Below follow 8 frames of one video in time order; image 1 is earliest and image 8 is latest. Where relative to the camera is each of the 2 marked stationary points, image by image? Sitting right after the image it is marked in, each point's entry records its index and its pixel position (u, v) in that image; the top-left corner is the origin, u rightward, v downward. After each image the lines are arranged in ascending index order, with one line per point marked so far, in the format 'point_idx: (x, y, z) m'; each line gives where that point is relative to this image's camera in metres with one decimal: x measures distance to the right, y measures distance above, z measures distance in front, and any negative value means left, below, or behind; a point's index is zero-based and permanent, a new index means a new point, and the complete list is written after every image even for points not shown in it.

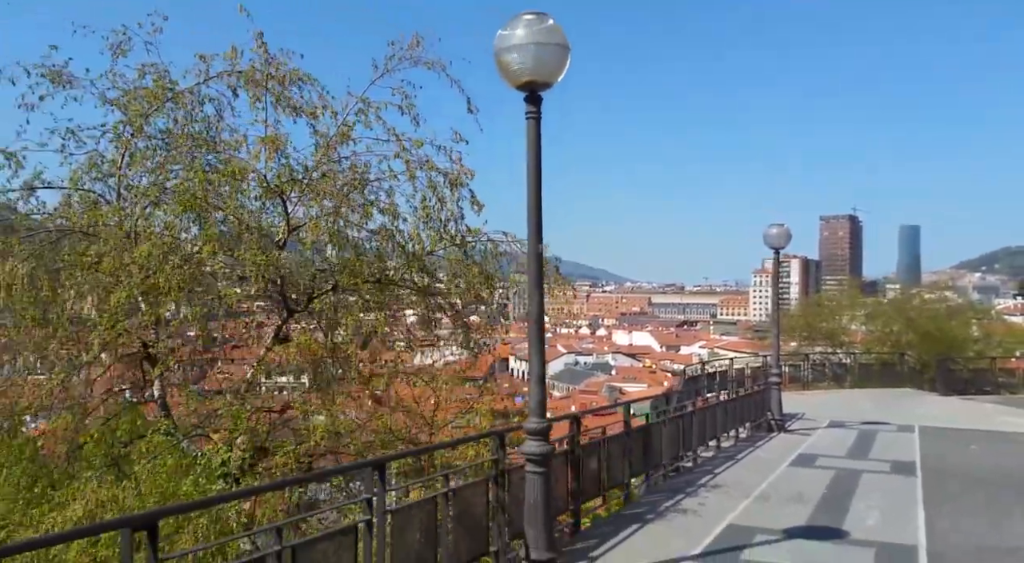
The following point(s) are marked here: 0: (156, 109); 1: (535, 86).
0: (-3.0, +1.5, +7.6) m
1: (+0.1, +1.2, +5.3) m
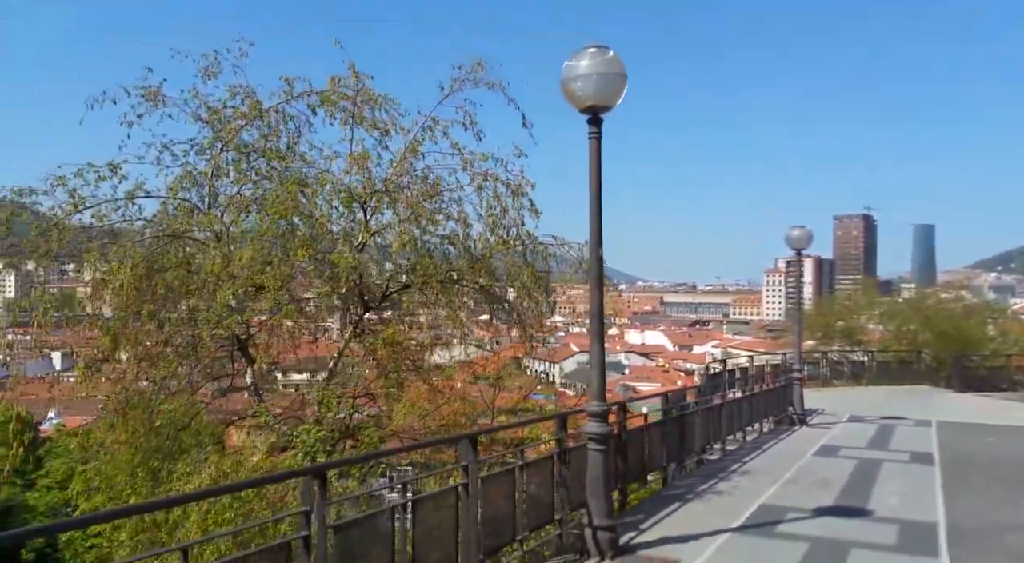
0: (-2.6, +1.5, +8.4) m
1: (+0.6, +1.2, +6.0) m
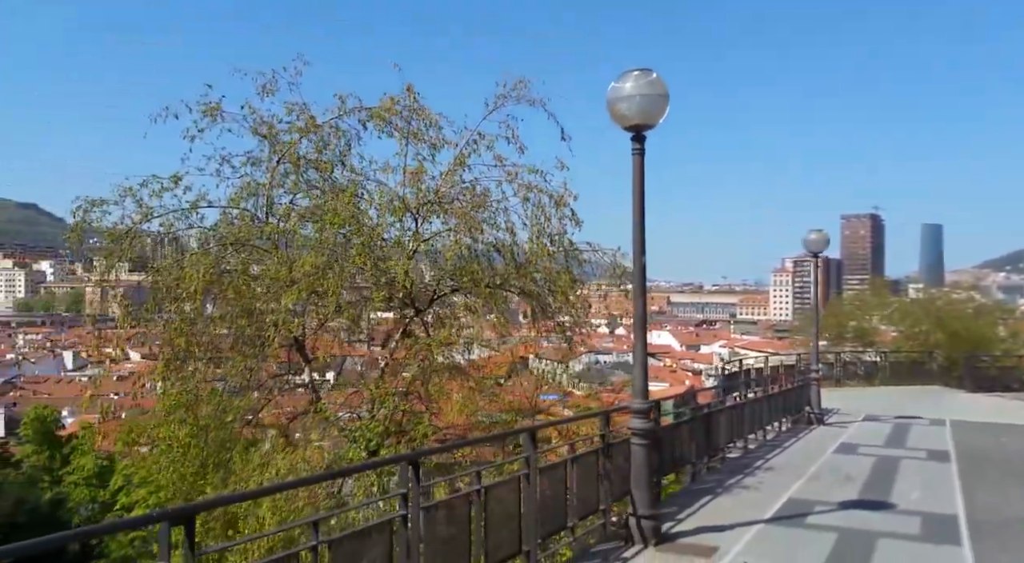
0: (-2.2, +1.5, +8.8) m
1: (+1.0, +1.2, +6.4) m
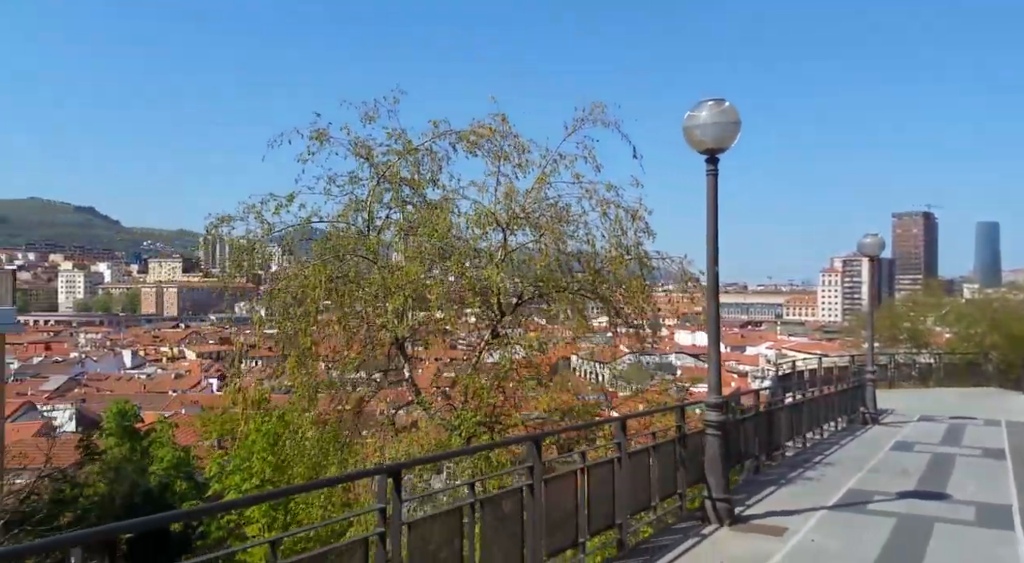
0: (-1.3, +1.4, +9.7) m
1: (+1.7, +1.1, +7.1) m
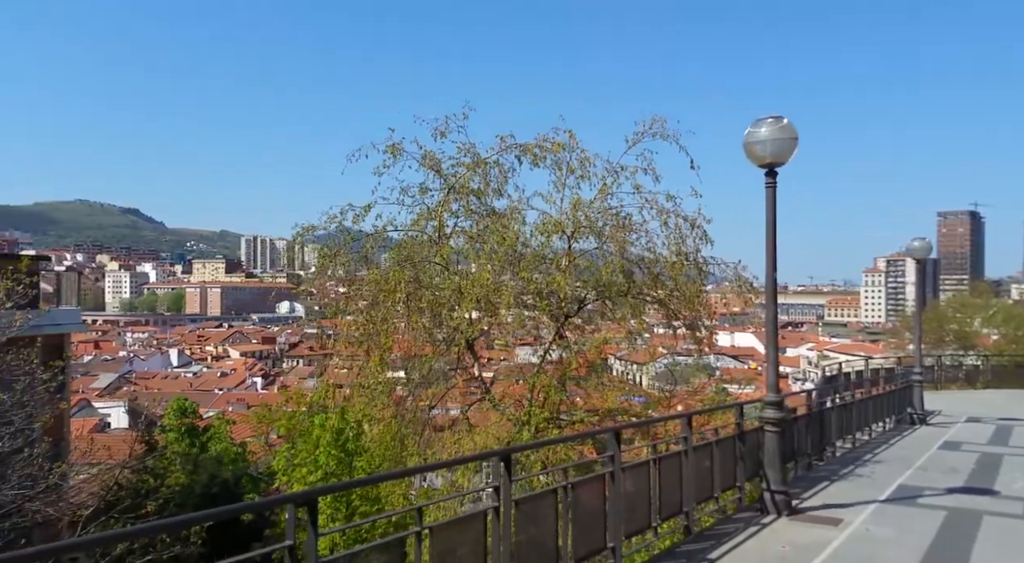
0: (-0.5, +1.3, +10.3) m
1: (+2.4, +1.0, +7.6) m
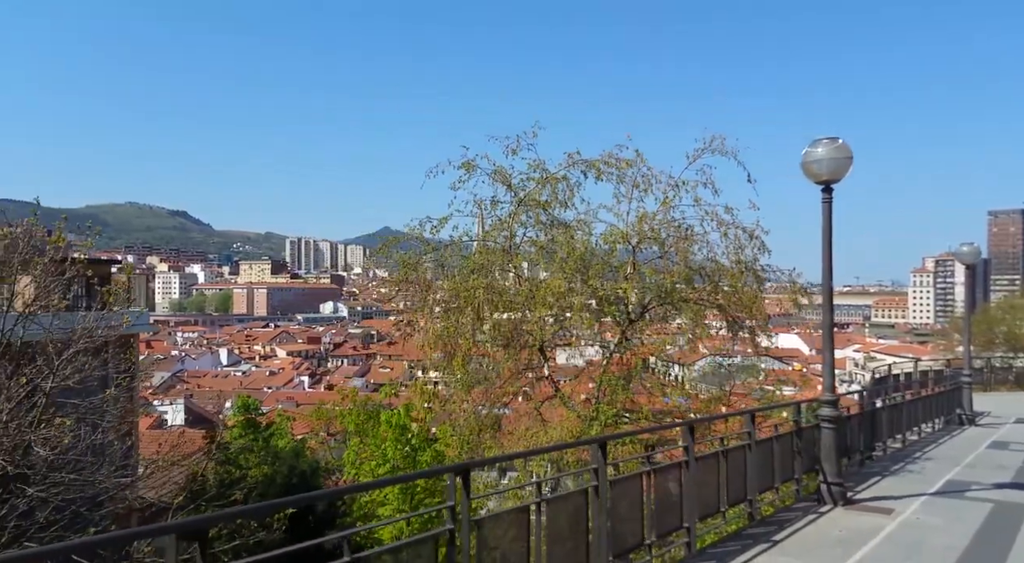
0: (+0.3, +1.3, +11.1) m
1: (+3.1, +1.0, +8.2) m
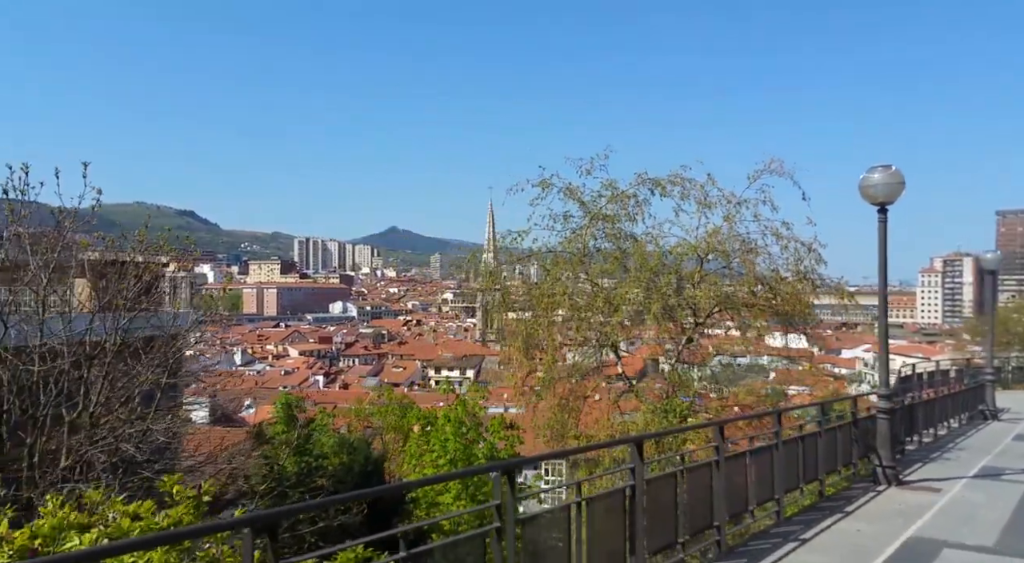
0: (+1.4, +1.2, +12.3) m
1: (+4.2, +0.9, +9.4) m
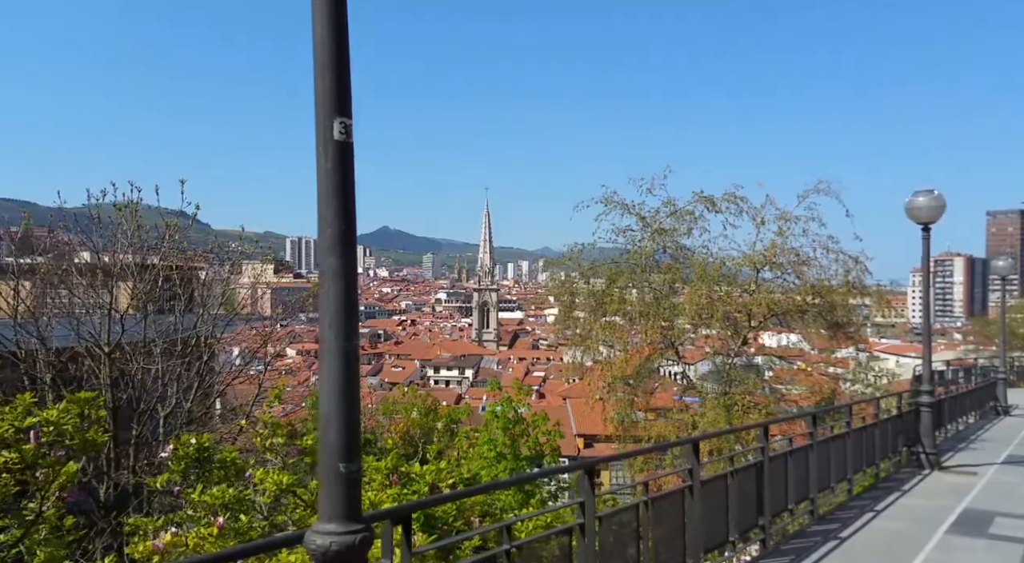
0: (+2.5, +1.0, +13.6) m
1: (+5.3, +0.7, +10.7) m
